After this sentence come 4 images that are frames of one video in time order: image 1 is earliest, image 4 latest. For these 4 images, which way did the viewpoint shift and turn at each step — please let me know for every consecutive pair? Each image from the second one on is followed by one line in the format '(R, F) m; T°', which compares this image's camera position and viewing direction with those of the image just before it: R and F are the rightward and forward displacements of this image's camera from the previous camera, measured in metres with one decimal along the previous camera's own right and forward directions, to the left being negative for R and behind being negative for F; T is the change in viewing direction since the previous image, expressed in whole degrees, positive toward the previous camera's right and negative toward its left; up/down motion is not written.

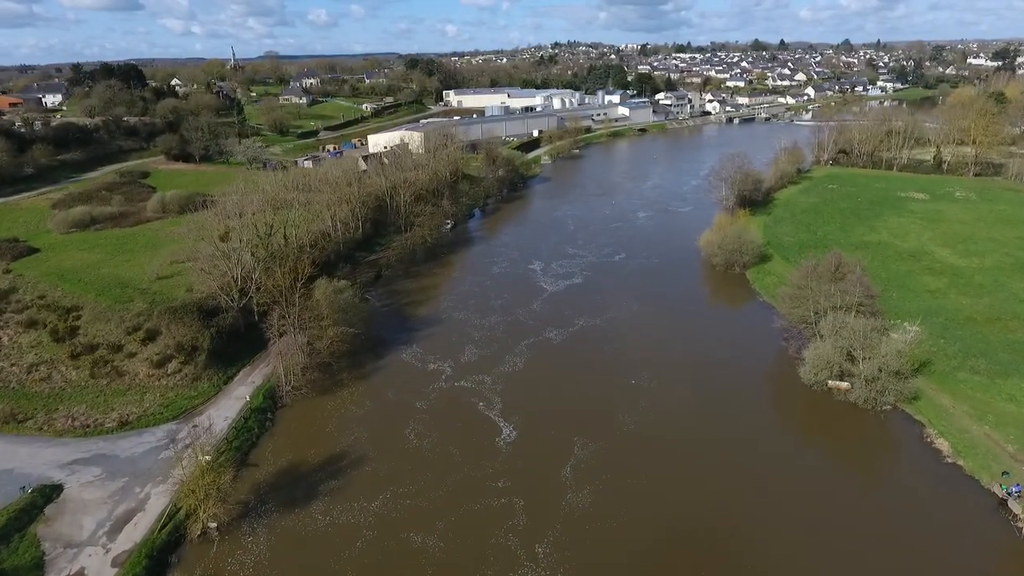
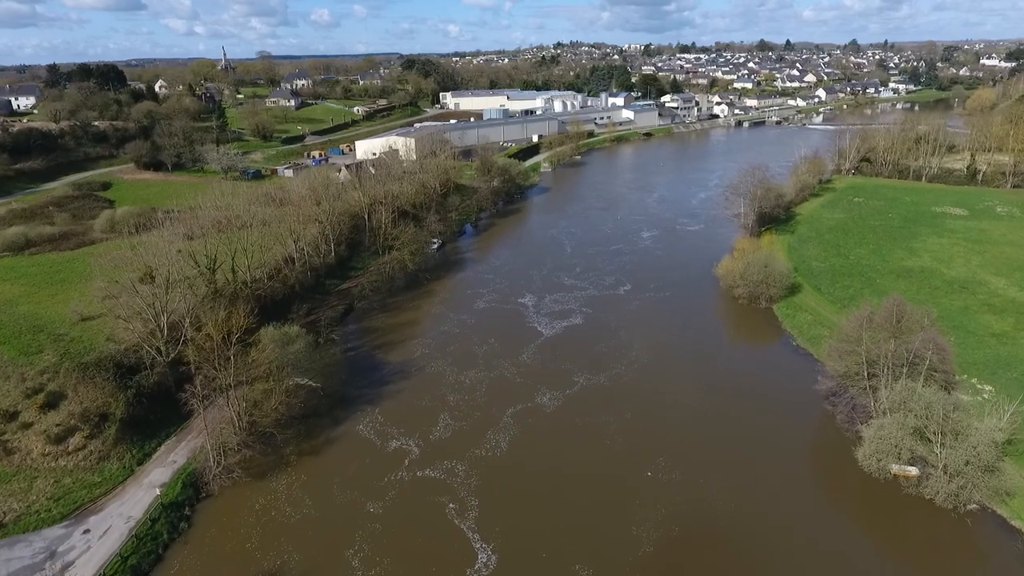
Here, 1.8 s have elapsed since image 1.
(+0.4, +3.6) m; 0°
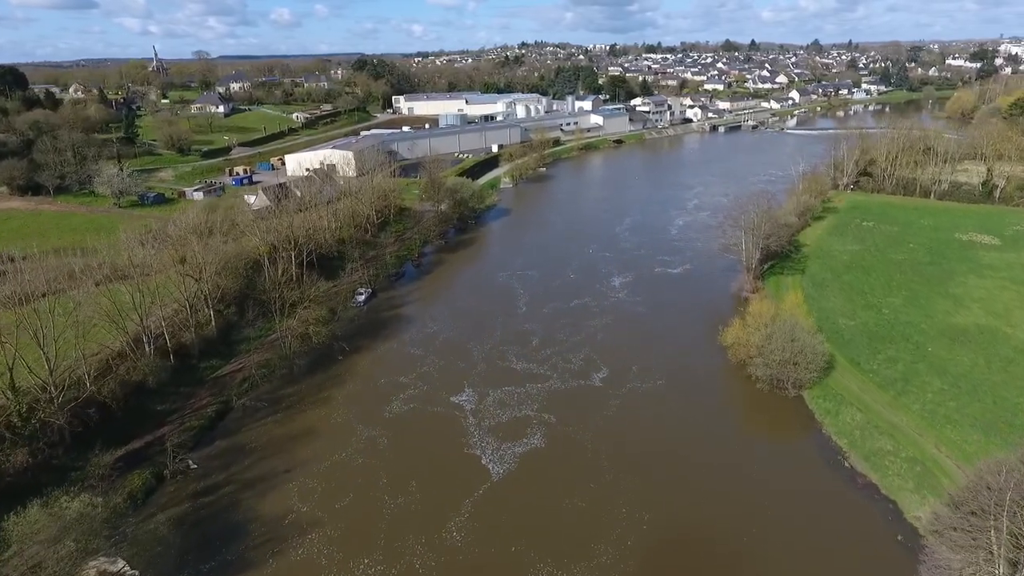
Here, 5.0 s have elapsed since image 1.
(+0.9, +6.5) m; +3°
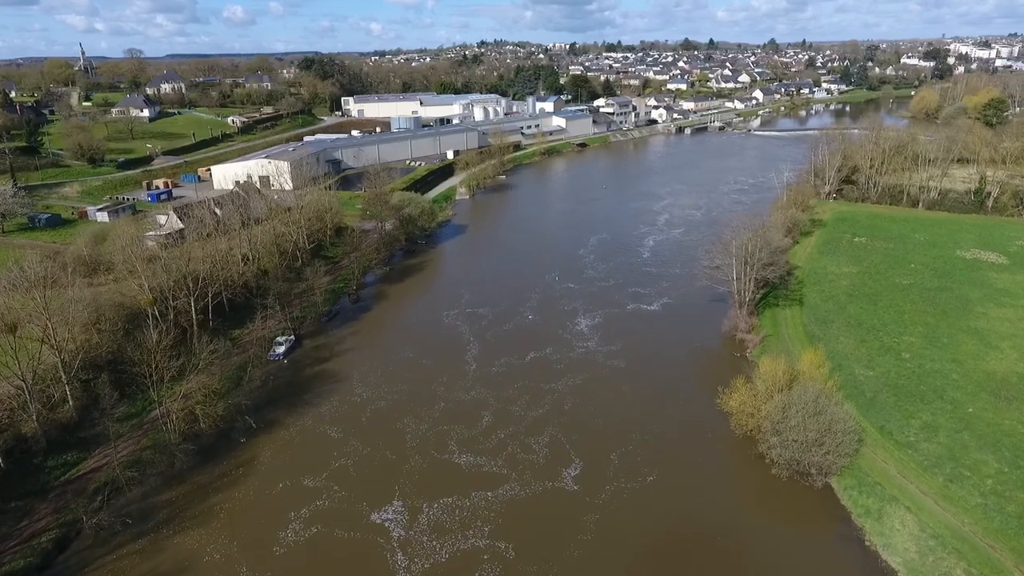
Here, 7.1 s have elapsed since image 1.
(+0.4, +4.1) m; +3°
